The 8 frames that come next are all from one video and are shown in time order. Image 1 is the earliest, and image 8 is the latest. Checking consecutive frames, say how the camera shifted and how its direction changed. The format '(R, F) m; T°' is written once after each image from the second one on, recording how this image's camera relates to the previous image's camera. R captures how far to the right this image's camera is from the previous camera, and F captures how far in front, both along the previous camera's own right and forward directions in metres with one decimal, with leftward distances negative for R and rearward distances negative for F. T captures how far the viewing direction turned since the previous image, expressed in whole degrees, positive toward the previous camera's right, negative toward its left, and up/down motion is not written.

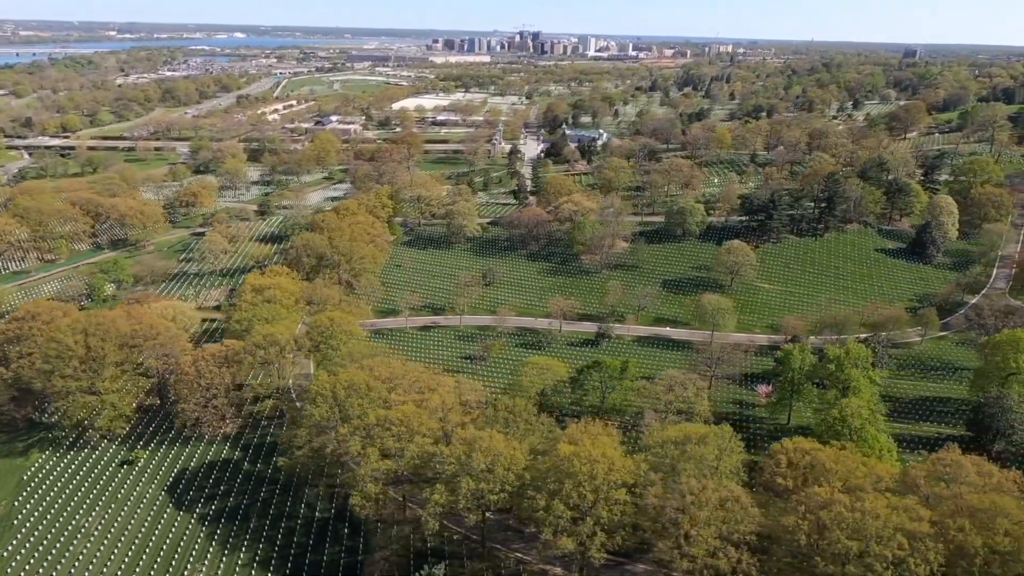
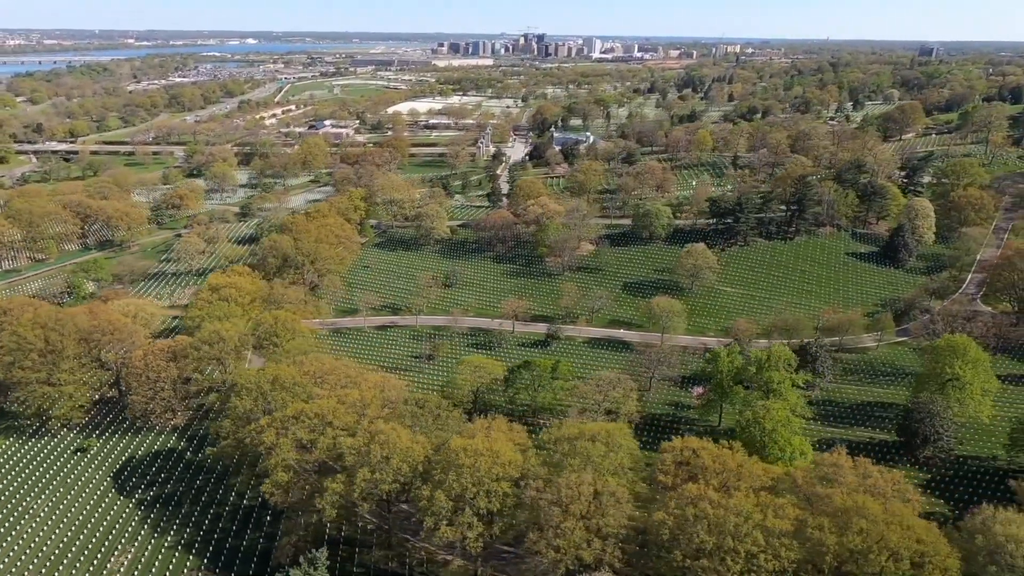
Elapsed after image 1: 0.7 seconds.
(+4.0, -0.3) m; -1°
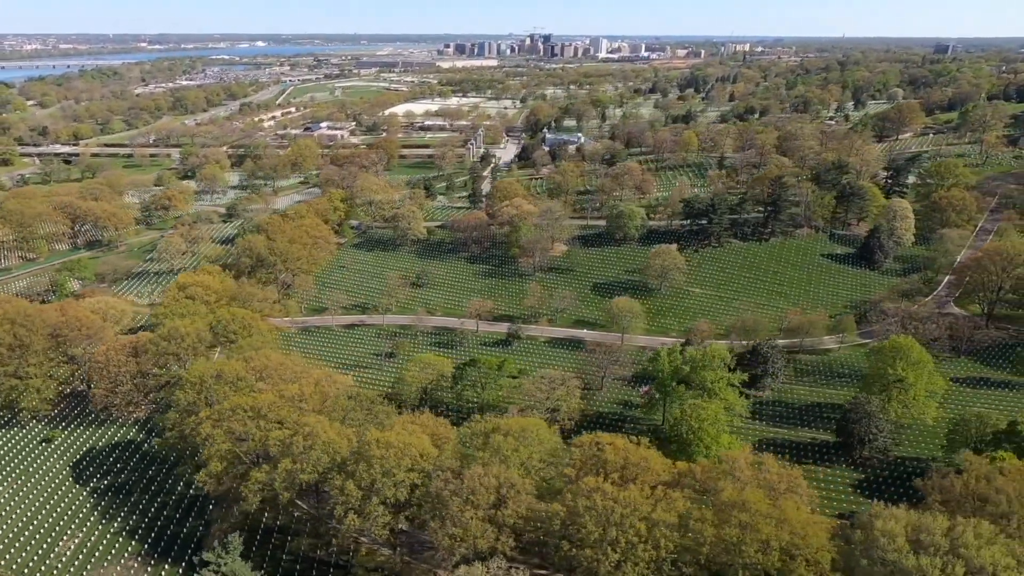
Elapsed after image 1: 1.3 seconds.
(+3.3, -0.3) m; -1°
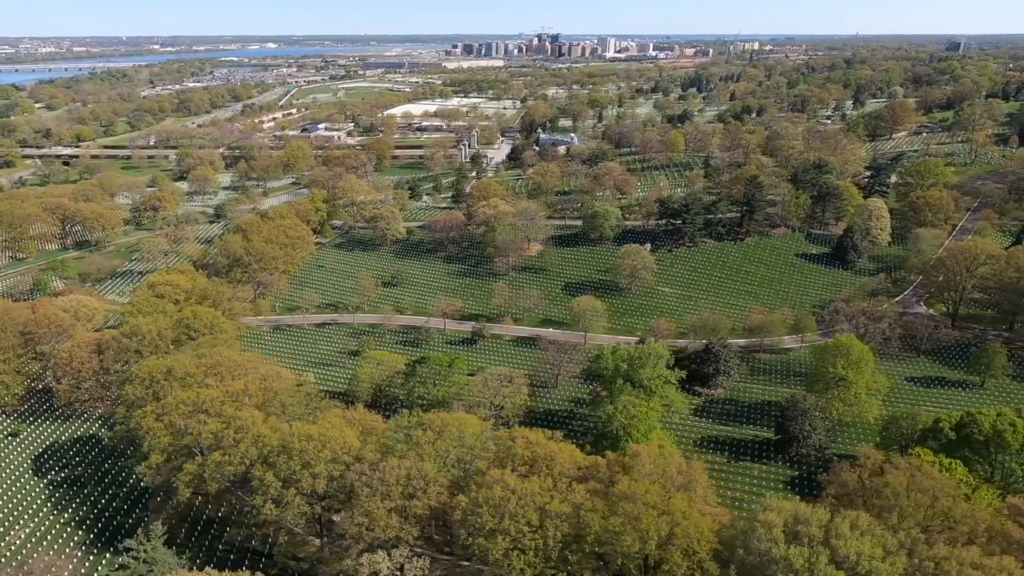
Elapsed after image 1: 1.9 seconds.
(+3.2, -0.4) m; -1°
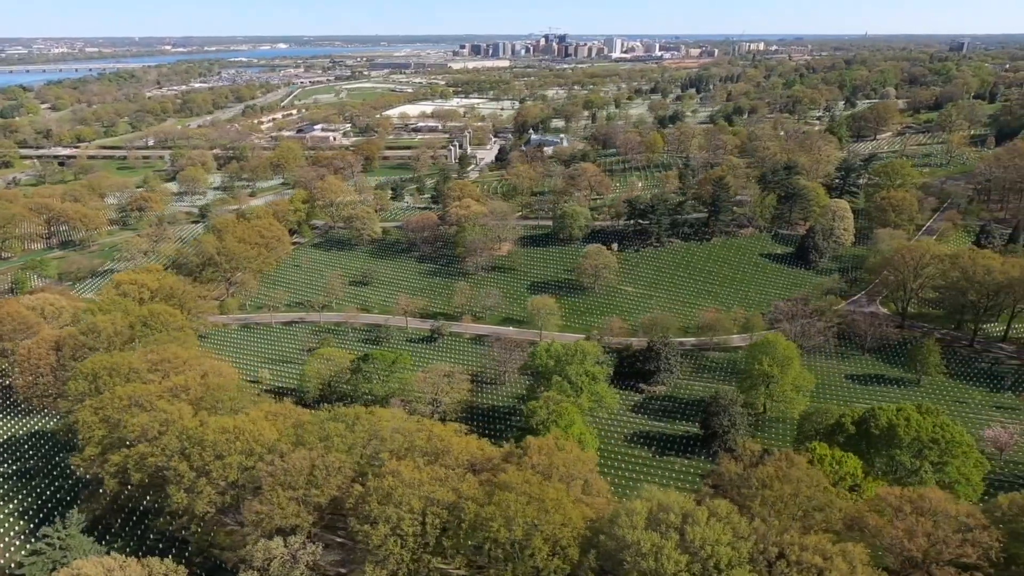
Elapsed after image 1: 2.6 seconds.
(+3.6, -0.7) m; -1°
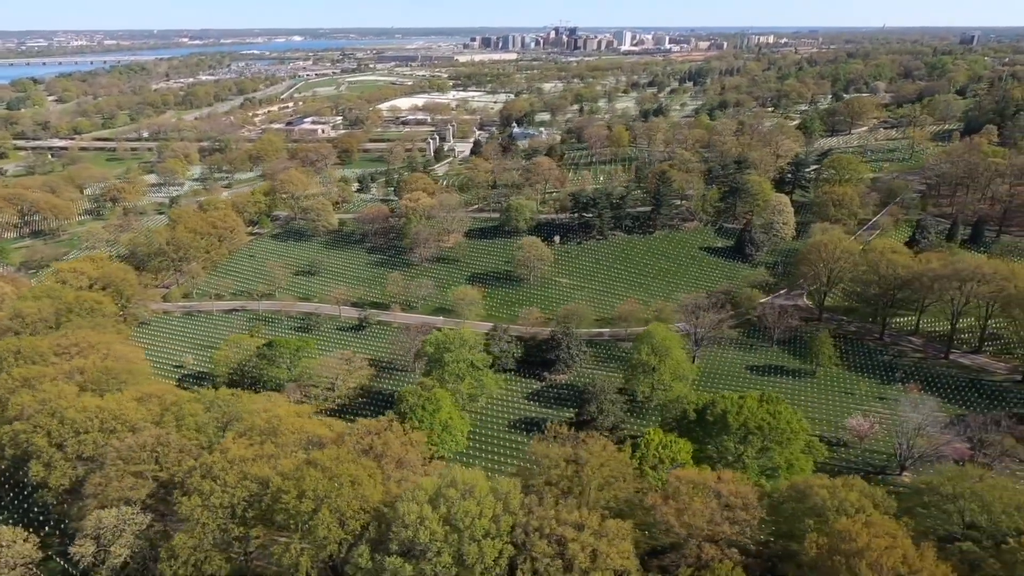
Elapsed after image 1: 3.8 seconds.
(+6.3, -0.7) m; -1°
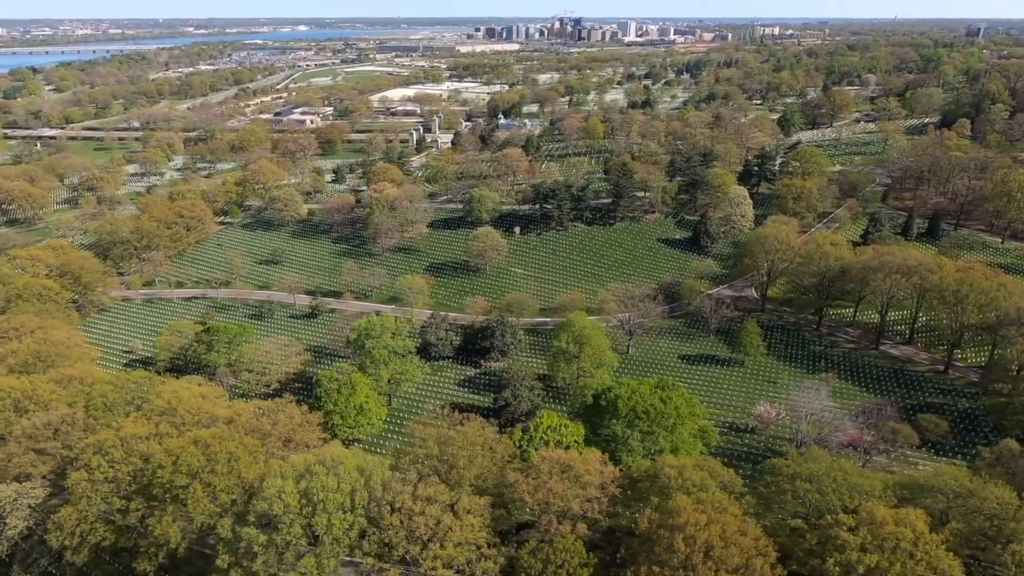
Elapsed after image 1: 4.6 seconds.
(+4.2, -0.6) m; 0°
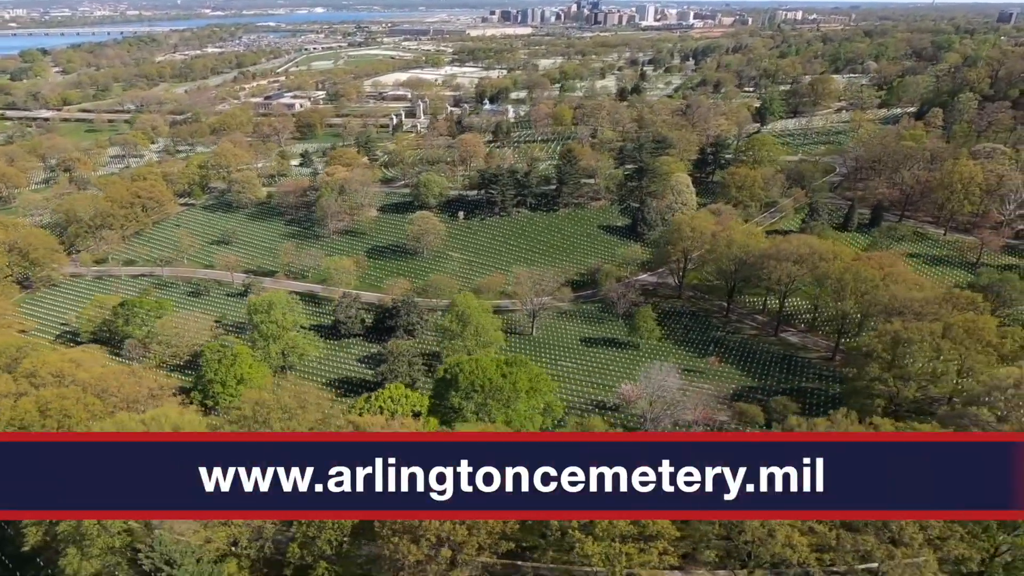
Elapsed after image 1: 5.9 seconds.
(+6.9, -0.9) m; -1°
